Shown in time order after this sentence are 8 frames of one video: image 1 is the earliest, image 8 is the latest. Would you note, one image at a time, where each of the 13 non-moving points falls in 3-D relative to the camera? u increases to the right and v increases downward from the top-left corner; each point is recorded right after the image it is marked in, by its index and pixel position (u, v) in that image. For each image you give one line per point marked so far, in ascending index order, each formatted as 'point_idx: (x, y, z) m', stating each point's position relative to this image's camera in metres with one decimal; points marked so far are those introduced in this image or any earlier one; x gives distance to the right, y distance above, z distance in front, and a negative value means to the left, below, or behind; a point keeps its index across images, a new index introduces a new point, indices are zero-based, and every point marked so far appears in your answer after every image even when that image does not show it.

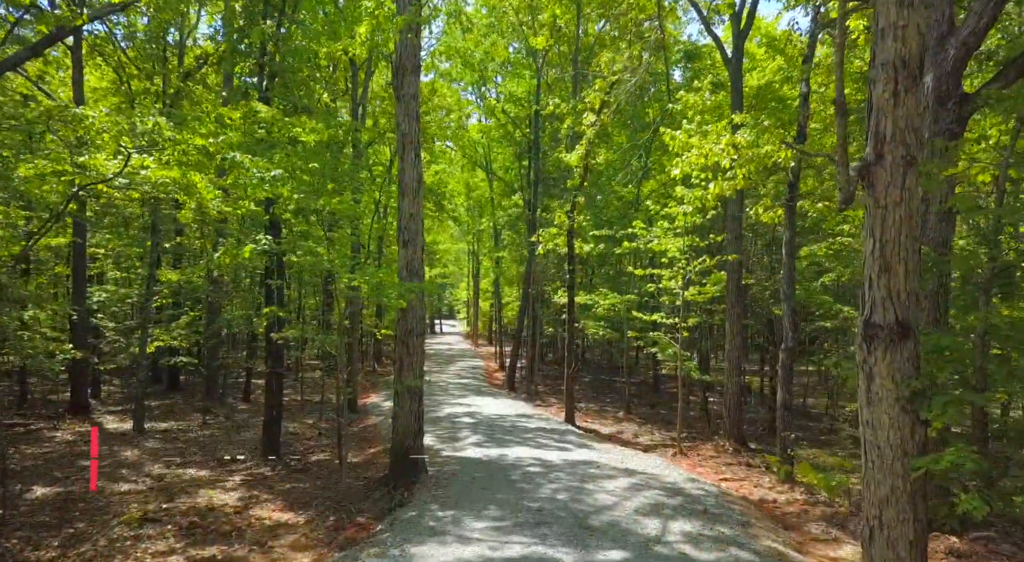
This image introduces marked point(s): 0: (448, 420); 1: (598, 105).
0: (-1.5, -3.3, +14.4) m
1: (+2.2, +4.6, +15.6) m
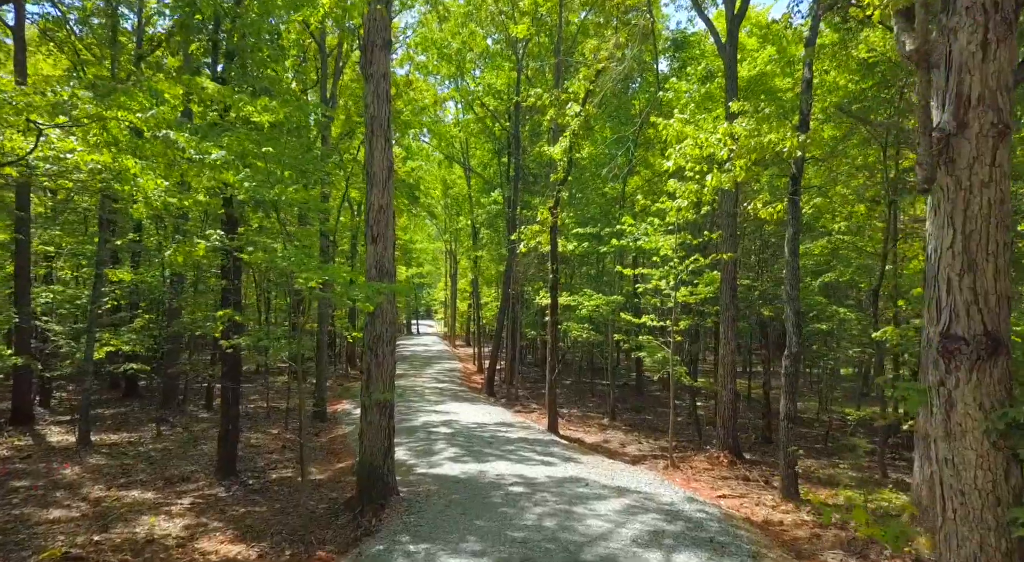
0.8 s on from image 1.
0: (-2.0, -3.3, +13.4) m
1: (+1.7, +4.6, +14.8) m
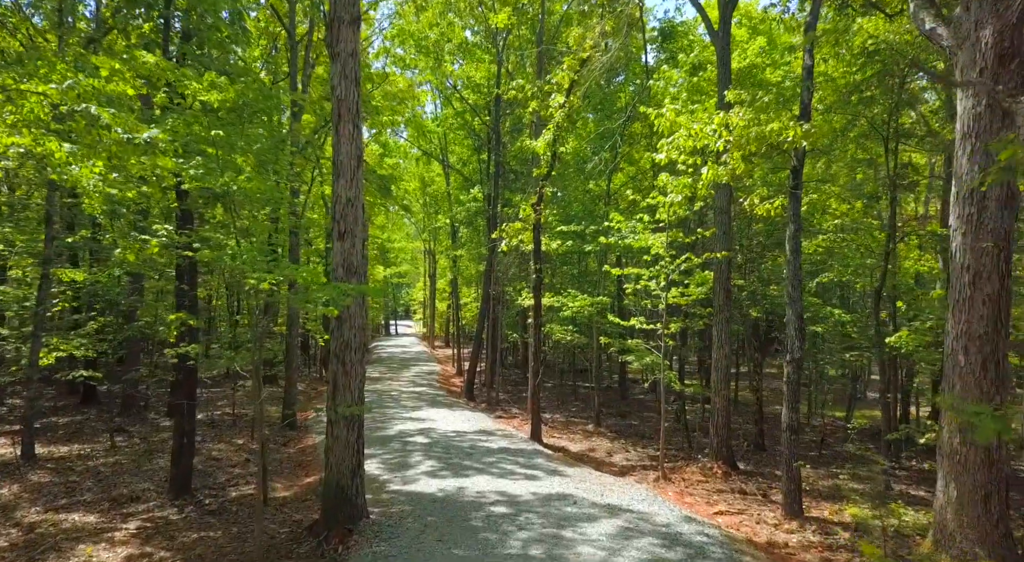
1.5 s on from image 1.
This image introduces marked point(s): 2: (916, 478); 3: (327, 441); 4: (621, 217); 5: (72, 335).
0: (-2.4, -3.3, +12.6) m
1: (+1.3, +4.6, +14.1) m
2: (+7.0, -3.4, +10.5) m
3: (-2.2, -1.9, +7.3) m
4: (+2.1, +1.3, +11.8) m
5: (-9.4, -1.2, +12.9) m
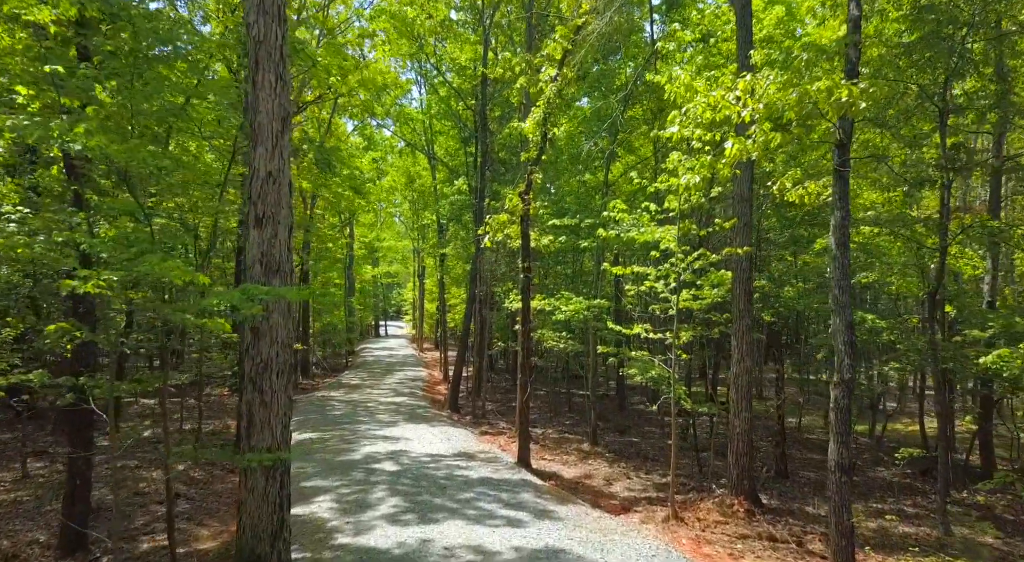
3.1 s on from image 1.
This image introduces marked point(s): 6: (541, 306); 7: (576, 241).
0: (-2.7, -3.3, +10.8) m
1: (+1.0, +4.6, +12.3) m
2: (+6.7, -3.5, +8.8) m
3: (-2.5, -1.9, +5.5) m
4: (+1.8, +1.3, +10.0) m
5: (-9.7, -1.2, +11.1) m
6: (+0.7, -0.6, +13.7) m
7: (+1.6, +1.0, +15.0) m
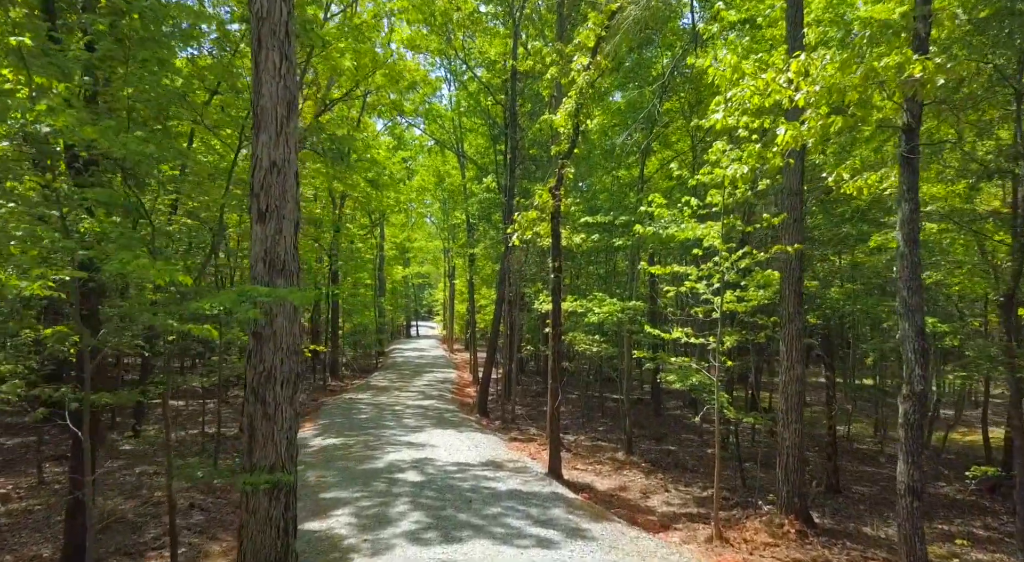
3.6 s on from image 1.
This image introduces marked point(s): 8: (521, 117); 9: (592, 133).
0: (-2.1, -3.3, +10.3) m
1: (+1.5, +4.5, +11.6) m
2: (+7.1, -3.5, +7.9) m
3: (-2.2, -1.9, +5.0) m
4: (+2.3, +1.2, +9.3) m
5: (-9.2, -1.2, +11.0) m
6: (+1.3, -0.6, +13.1) m
7: (+2.3, +1.0, +14.3) m
8: (+0.3, +5.3, +19.5) m
9: (+1.7, +3.1, +12.7) m
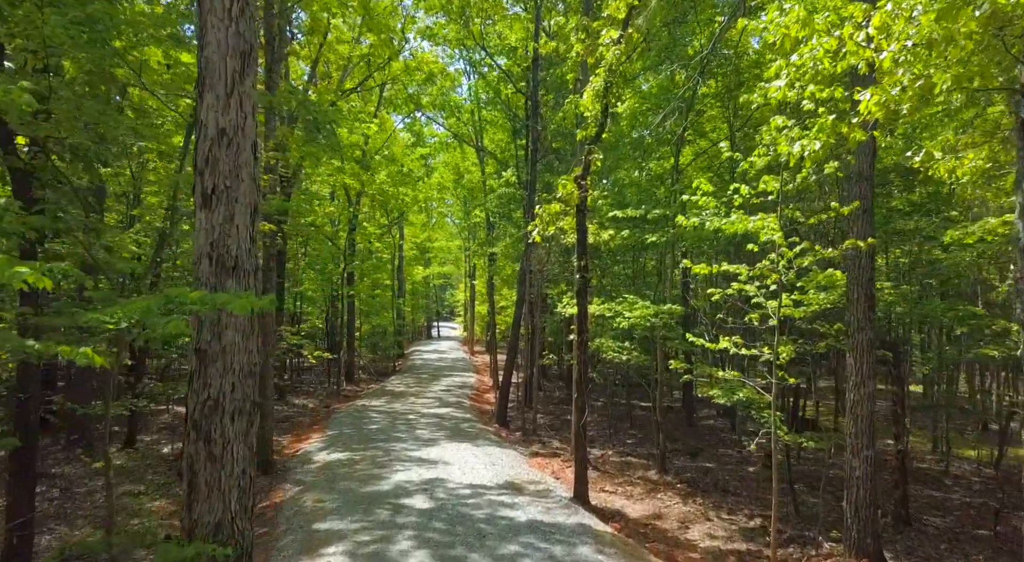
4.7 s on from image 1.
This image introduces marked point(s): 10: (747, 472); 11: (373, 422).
0: (-1.8, -3.3, +9.2) m
1: (+1.9, +4.5, +10.4) m
2: (+7.3, -3.5, +6.4) m
3: (-2.1, -1.9, +3.9) m
4: (+2.6, +1.2, +8.0) m
5: (-8.8, -1.2, +10.1) m
6: (+1.7, -0.6, +11.9) m
7: (+2.8, +1.0, +13.0) m
8: (+0.9, +5.3, +18.3) m
9: (+2.1, +3.1, +11.4) m
10: (+5.1, -4.2, +13.2) m
11: (-3.7, -3.7, +15.9) m
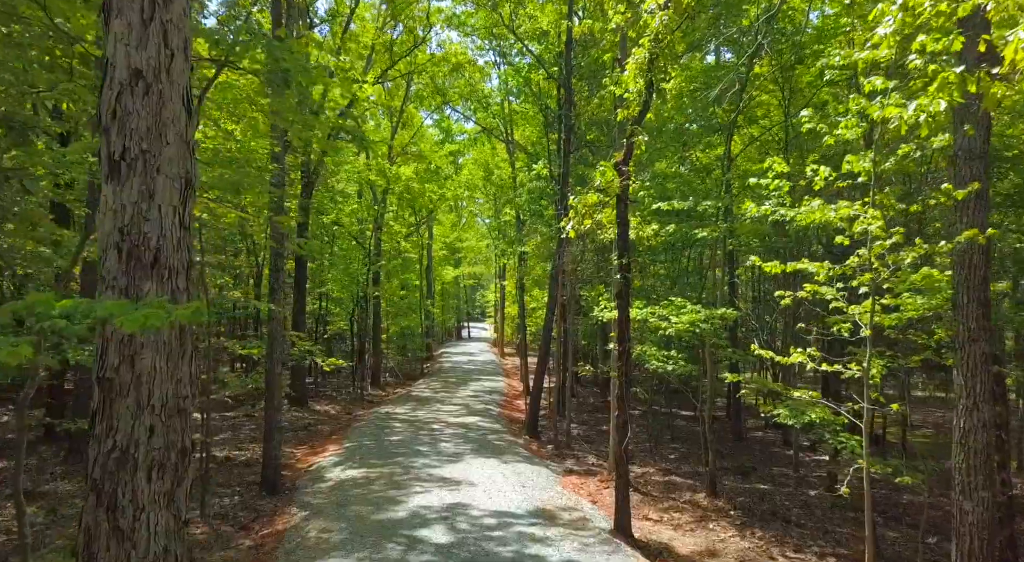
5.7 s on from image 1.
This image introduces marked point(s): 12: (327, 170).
0: (-1.4, -3.3, +8.1) m
1: (+2.4, +4.5, +9.1) m
2: (+7.6, -3.5, +4.8) m
3: (-2.0, -2.0, +2.8) m
4: (+2.9, +1.2, +6.7) m
5: (-8.4, -1.2, +9.4) m
6: (+2.3, -0.6, +10.6) m
7: (+3.4, +1.0, +11.7) m
8: (+1.8, +5.2, +17.1) m
9: (+2.6, +3.1, +10.1) m
10: (+5.8, -4.2, +11.8) m
11: (-2.9, -3.7, +14.9) m
12: (-6.1, +3.7, +20.0) m
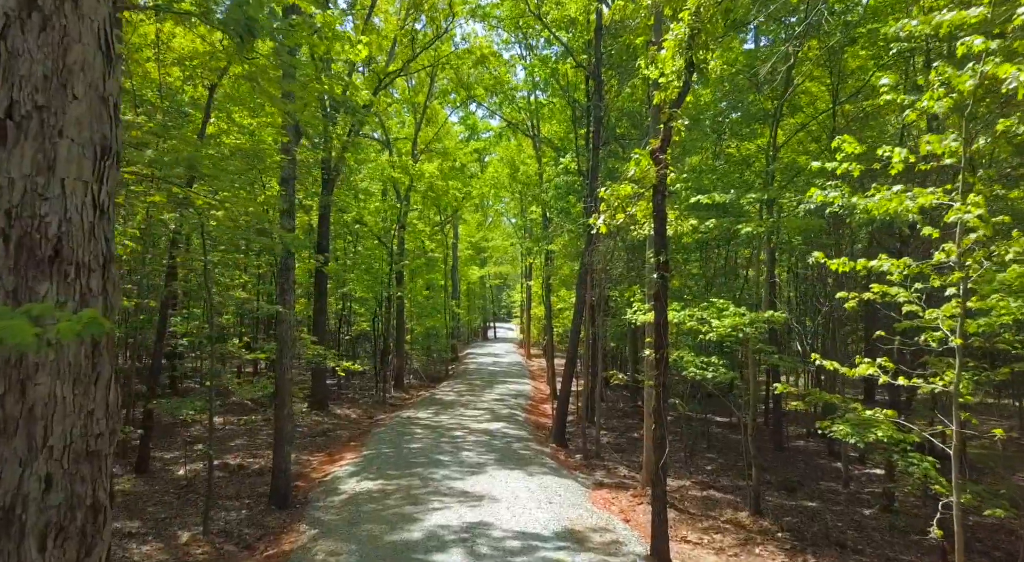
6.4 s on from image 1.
0: (-1.1, -3.3, +7.4) m
1: (+2.7, +4.5, +8.2) m
2: (+7.8, -3.5, +3.7) m
3: (-1.9, -2.0, +2.1) m
4: (+3.2, +1.2, +5.8) m
5: (-8.0, -1.2, +9.0) m
6: (+2.7, -0.6, +9.7) m
7: (+3.8, +1.0, +10.8) m
8: (+2.5, +5.2, +16.2) m
9: (+3.0, +3.1, +9.2) m
10: (+6.2, -4.2, +10.7) m
11: (-2.3, -3.7, +14.3) m
12: (-5.3, +3.7, +19.4) m
